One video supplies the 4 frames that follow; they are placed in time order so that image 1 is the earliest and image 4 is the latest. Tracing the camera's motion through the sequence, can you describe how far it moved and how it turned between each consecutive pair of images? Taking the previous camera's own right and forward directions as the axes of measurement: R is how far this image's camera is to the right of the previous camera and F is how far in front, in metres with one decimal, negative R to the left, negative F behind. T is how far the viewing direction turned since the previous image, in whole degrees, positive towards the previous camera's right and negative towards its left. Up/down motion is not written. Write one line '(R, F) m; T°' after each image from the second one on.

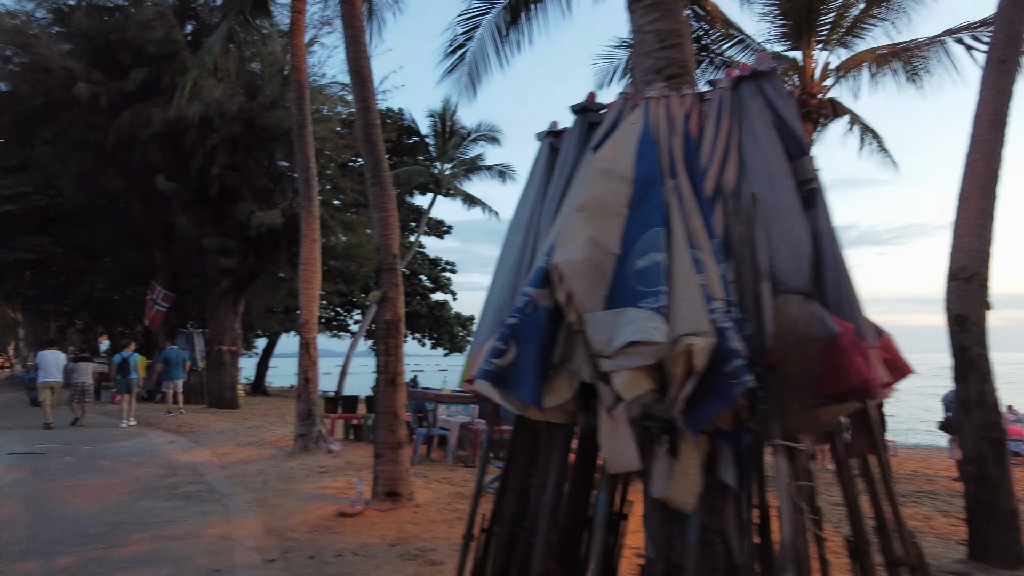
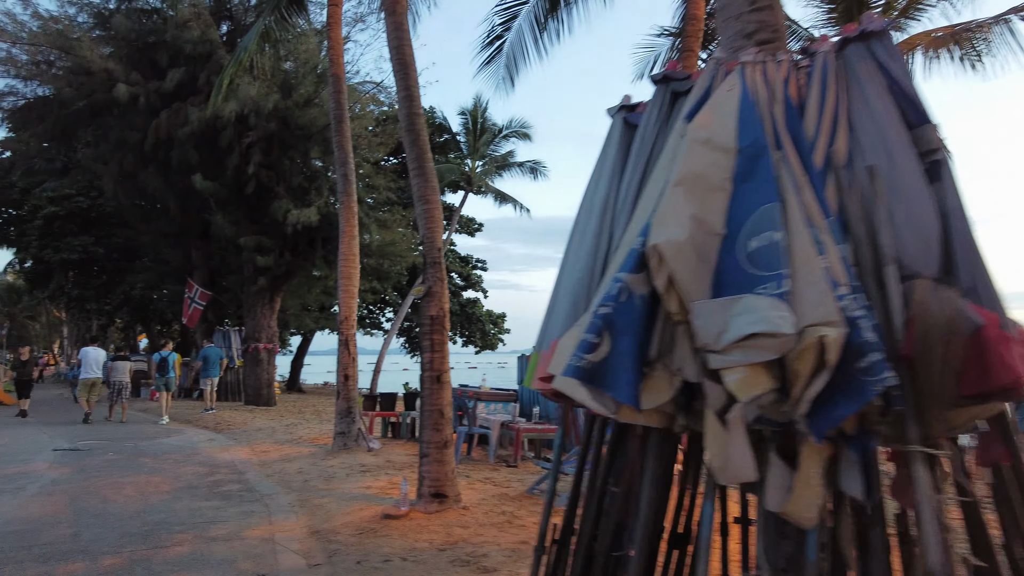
(-0.2, +0.3) m; -2°
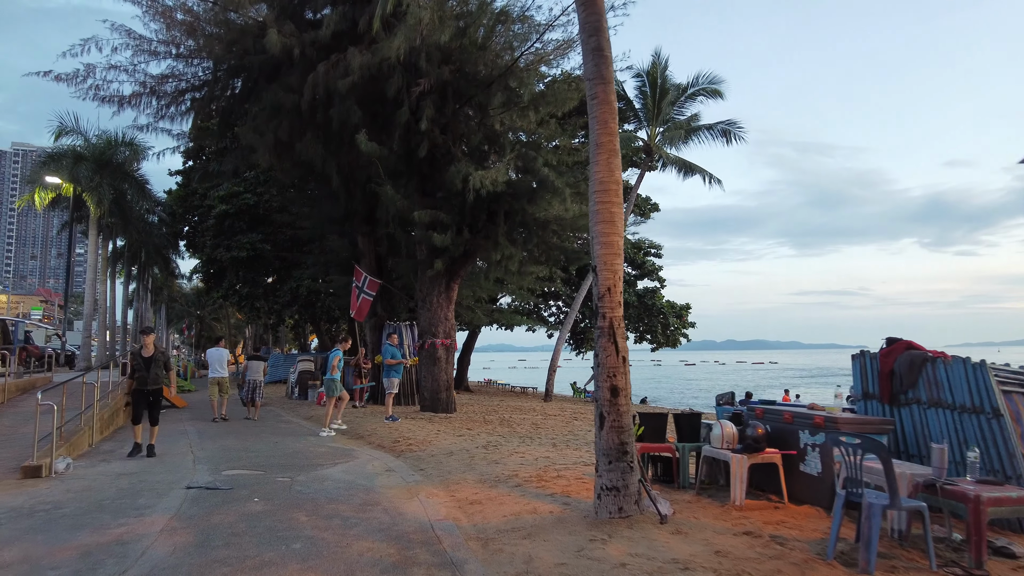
(-2.0, +4.0) m; -12°
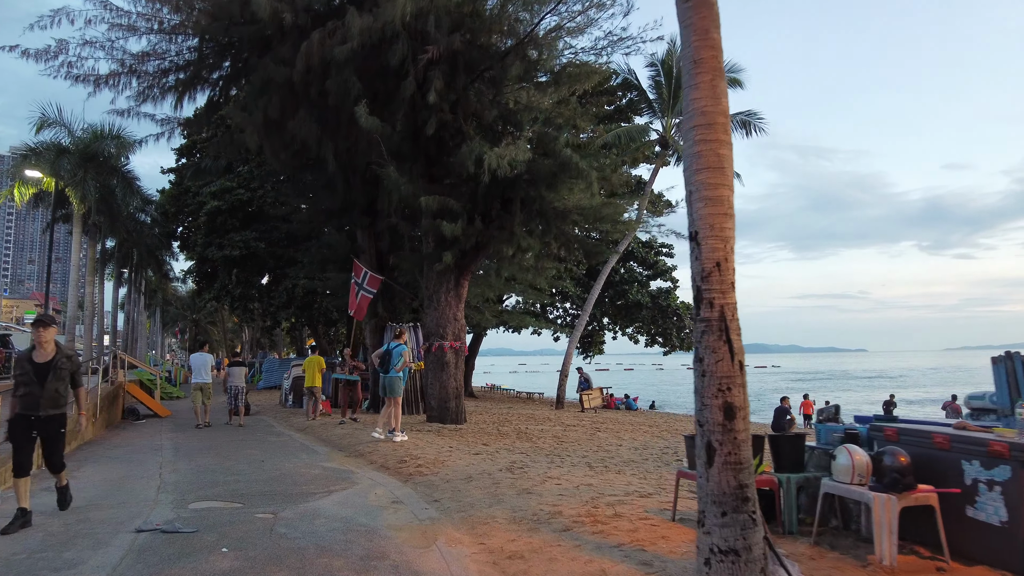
(-0.4, +1.7) m; 0°
